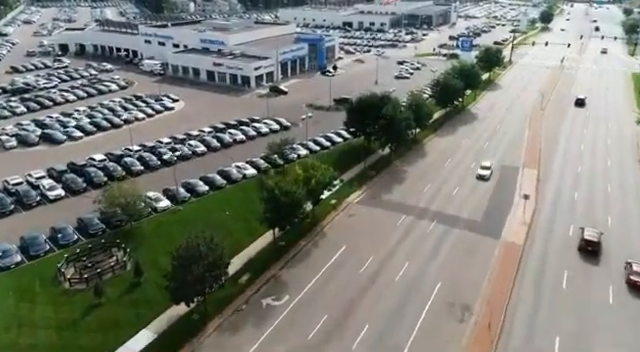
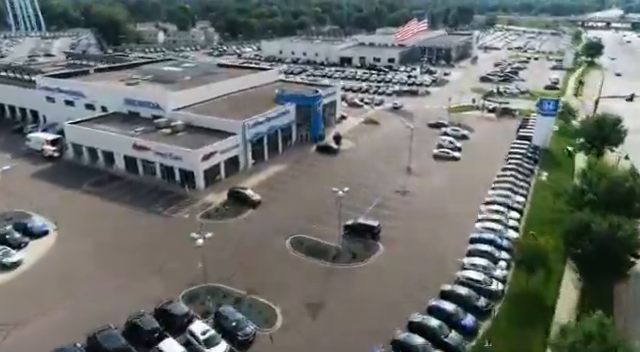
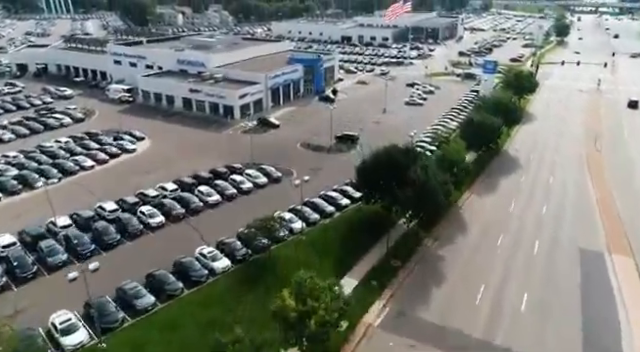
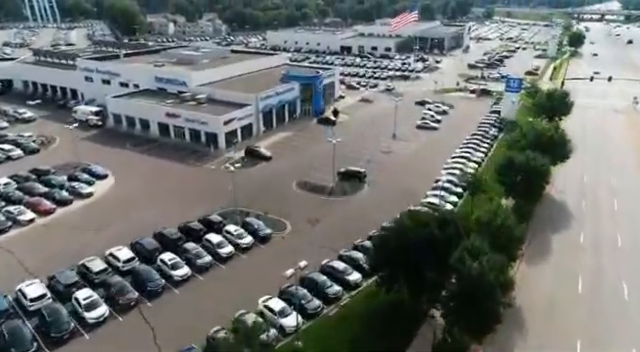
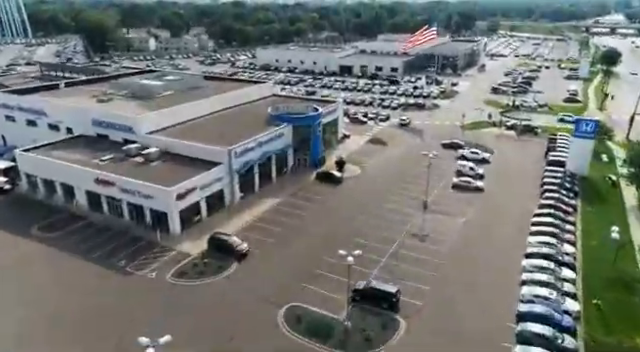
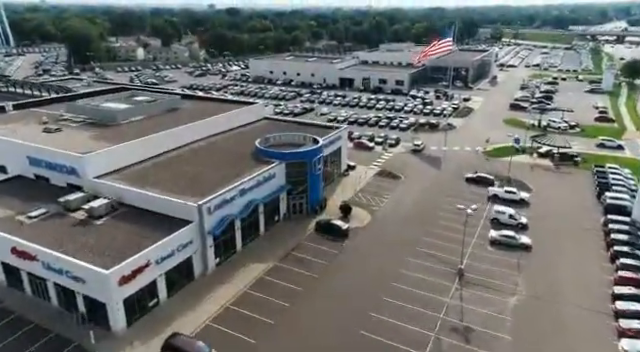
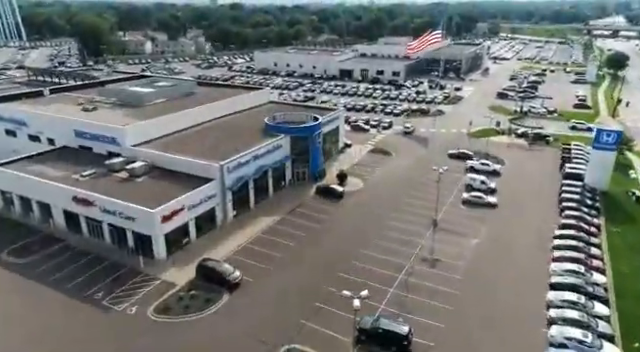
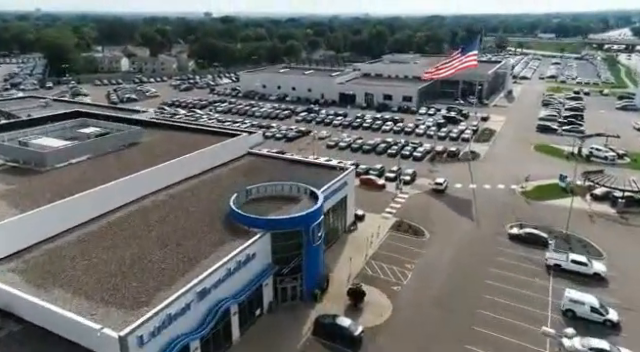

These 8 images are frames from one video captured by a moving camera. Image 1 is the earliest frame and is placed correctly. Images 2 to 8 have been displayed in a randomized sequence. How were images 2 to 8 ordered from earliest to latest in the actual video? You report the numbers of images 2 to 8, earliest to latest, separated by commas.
3, 4, 2, 5, 7, 6, 8
